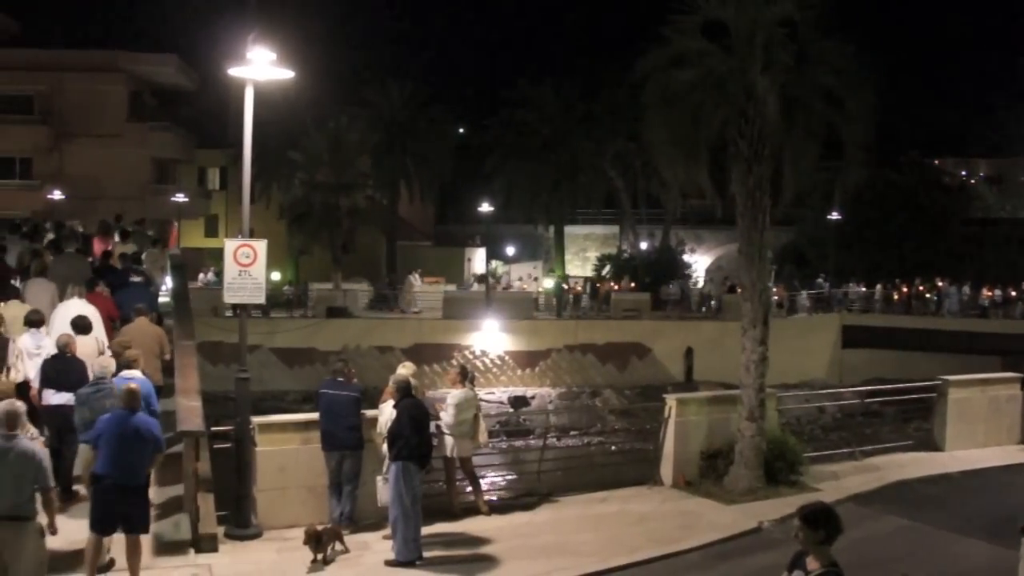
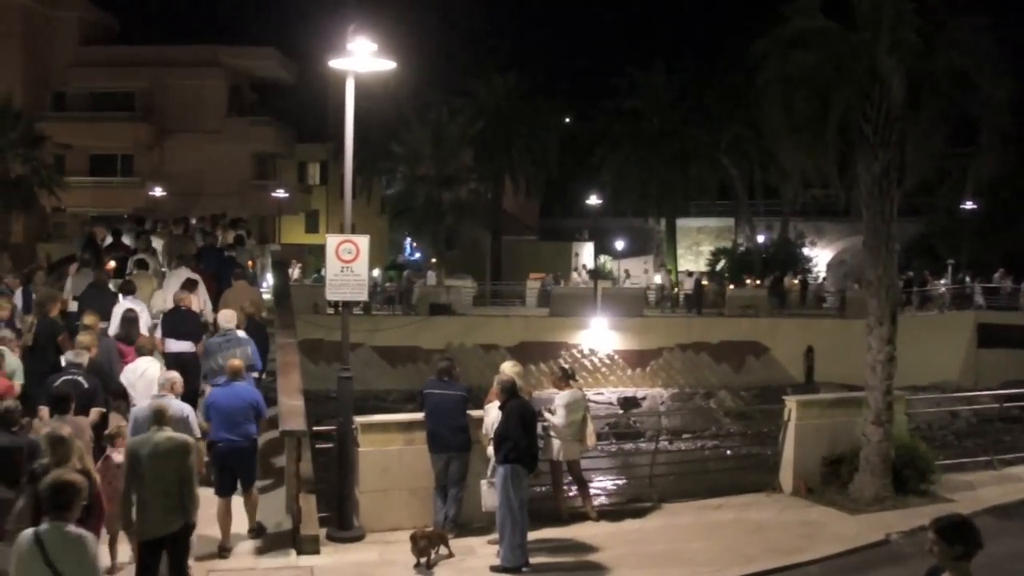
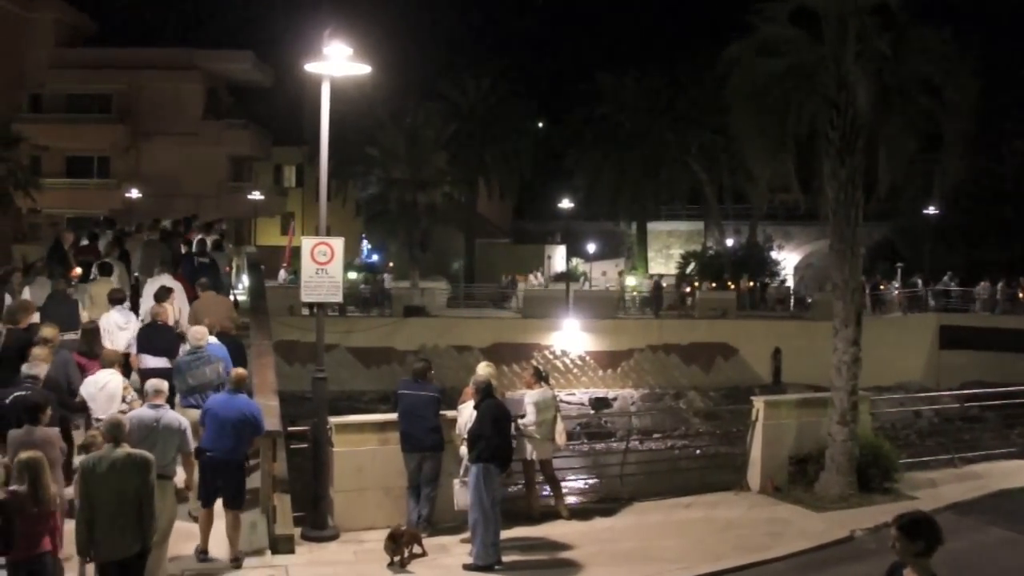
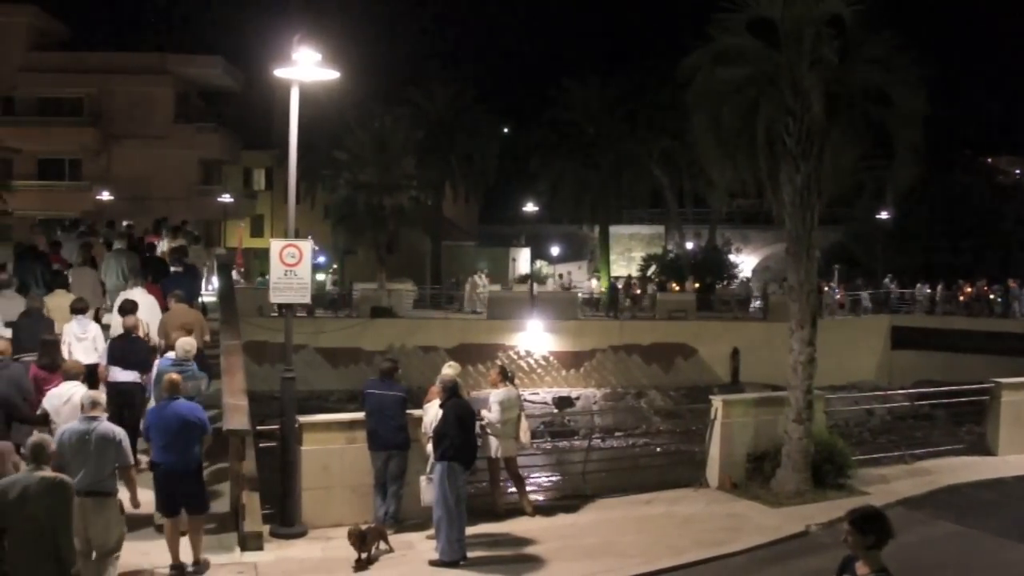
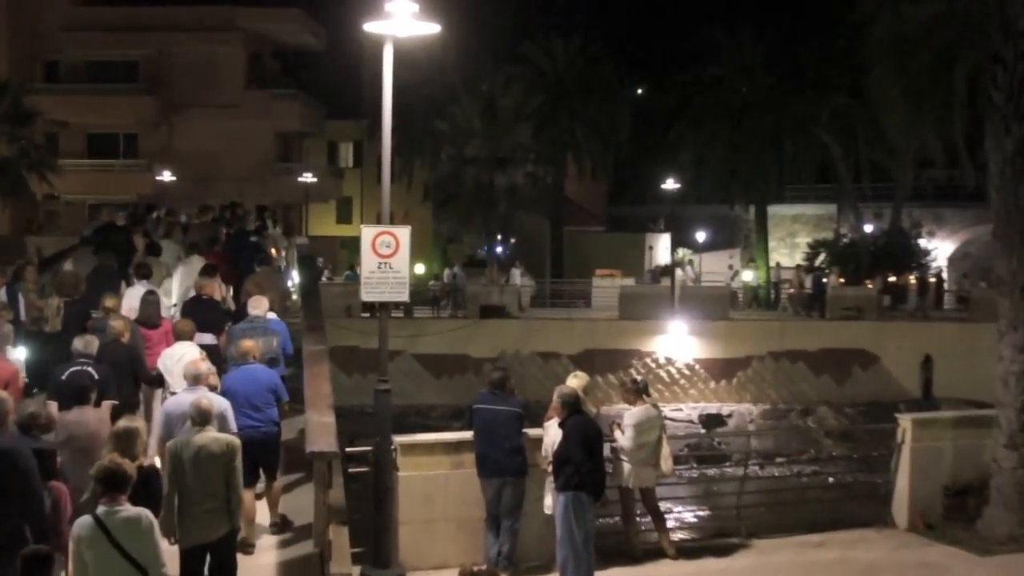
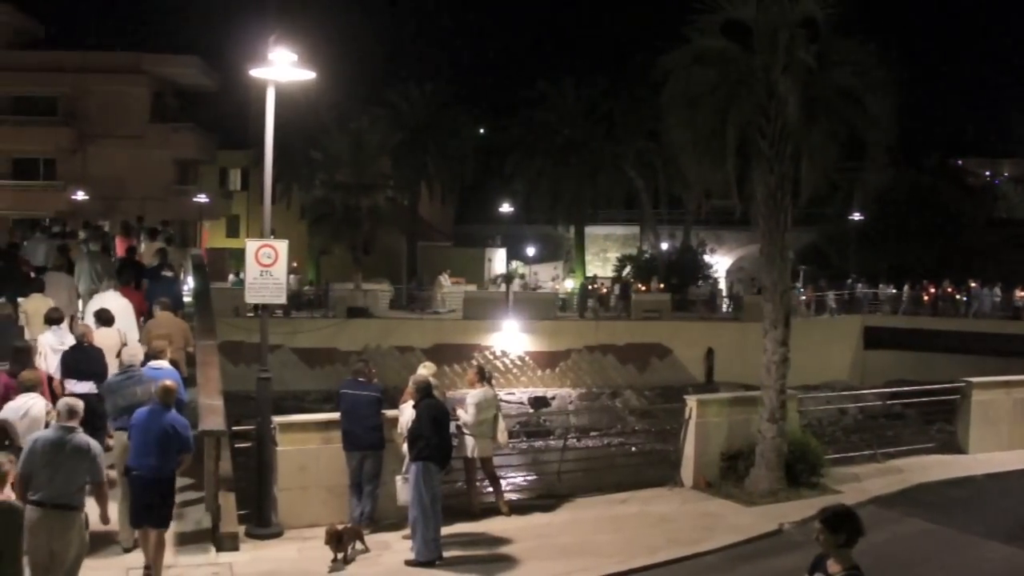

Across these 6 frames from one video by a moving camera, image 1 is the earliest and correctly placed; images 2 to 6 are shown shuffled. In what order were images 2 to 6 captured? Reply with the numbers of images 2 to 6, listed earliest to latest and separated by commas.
6, 4, 3, 2, 5
